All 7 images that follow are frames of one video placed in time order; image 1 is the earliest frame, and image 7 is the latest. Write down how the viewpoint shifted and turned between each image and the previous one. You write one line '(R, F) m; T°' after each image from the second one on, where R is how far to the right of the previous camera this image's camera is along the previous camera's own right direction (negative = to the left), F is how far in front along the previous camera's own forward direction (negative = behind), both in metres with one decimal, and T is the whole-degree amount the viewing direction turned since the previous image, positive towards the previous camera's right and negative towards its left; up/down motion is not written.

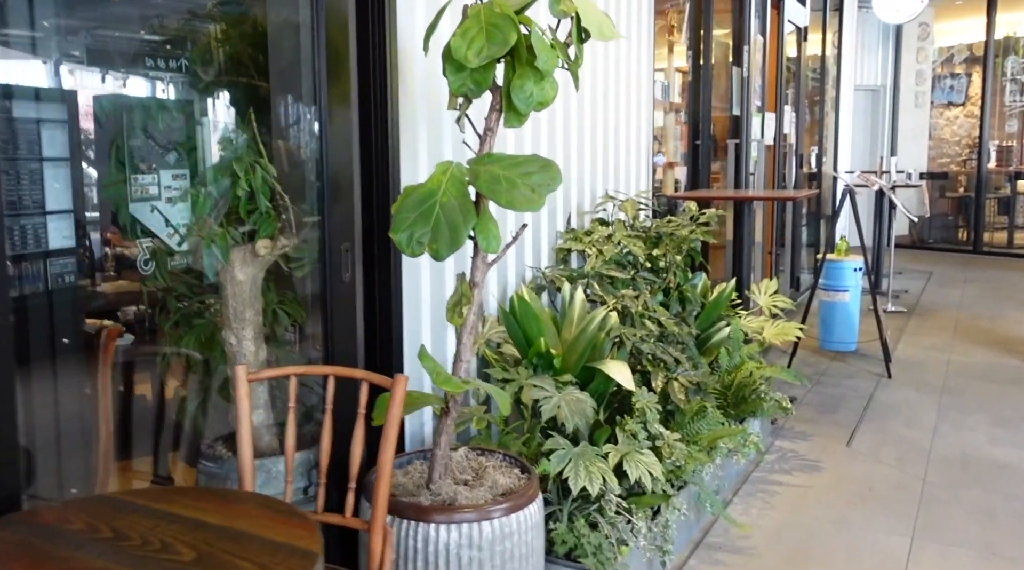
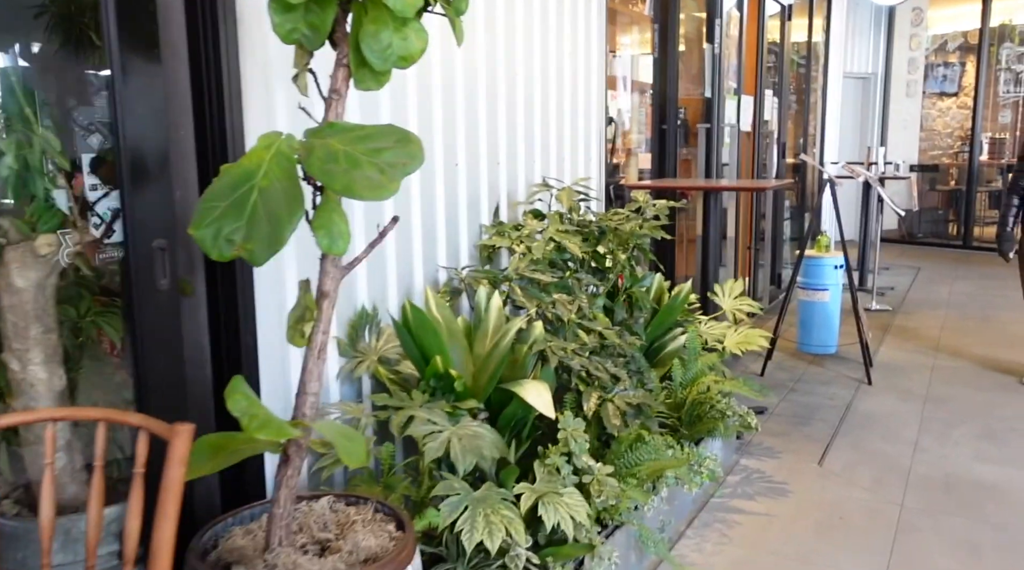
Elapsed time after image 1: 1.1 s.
(+0.2, +0.5) m; 0°
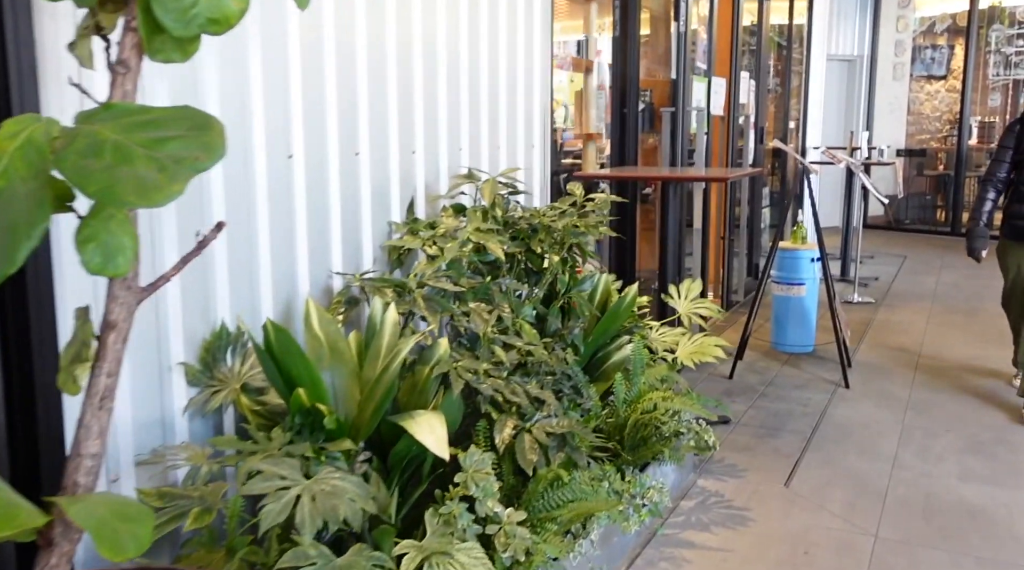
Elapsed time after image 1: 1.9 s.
(+0.2, +0.4) m; 0°
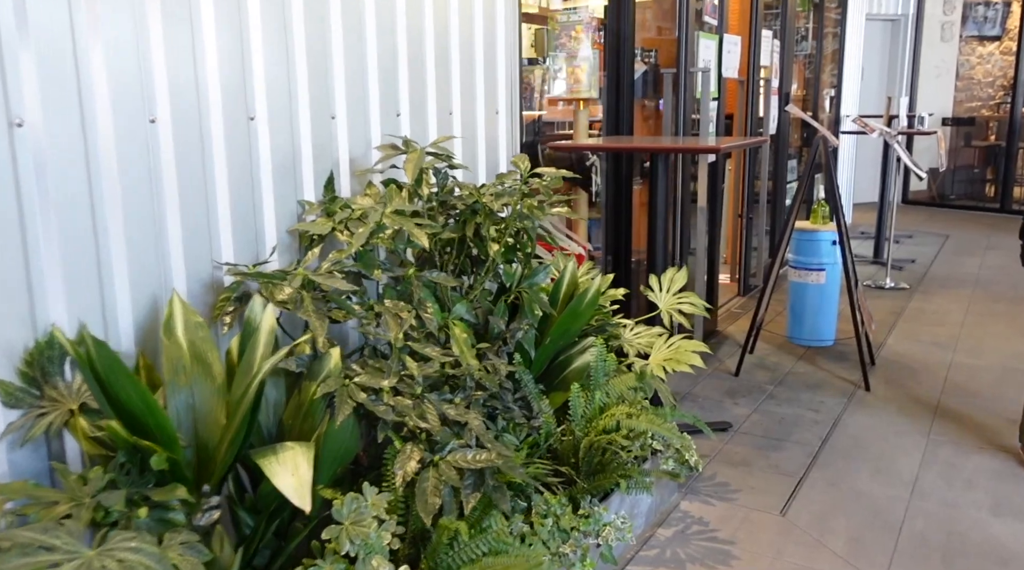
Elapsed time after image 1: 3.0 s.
(+0.3, +0.4) m; -3°
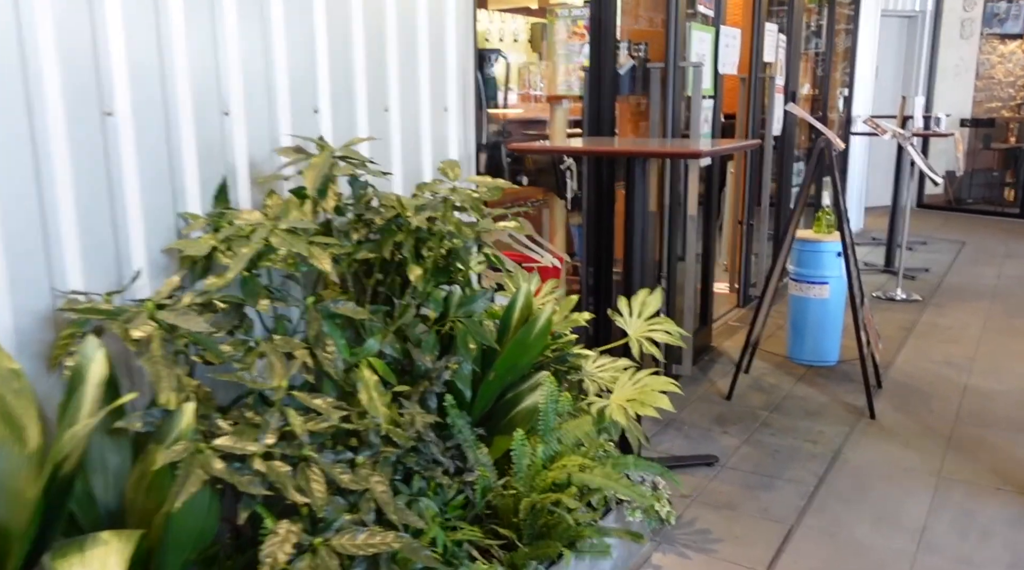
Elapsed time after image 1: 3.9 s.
(+0.2, +0.3) m; -1°
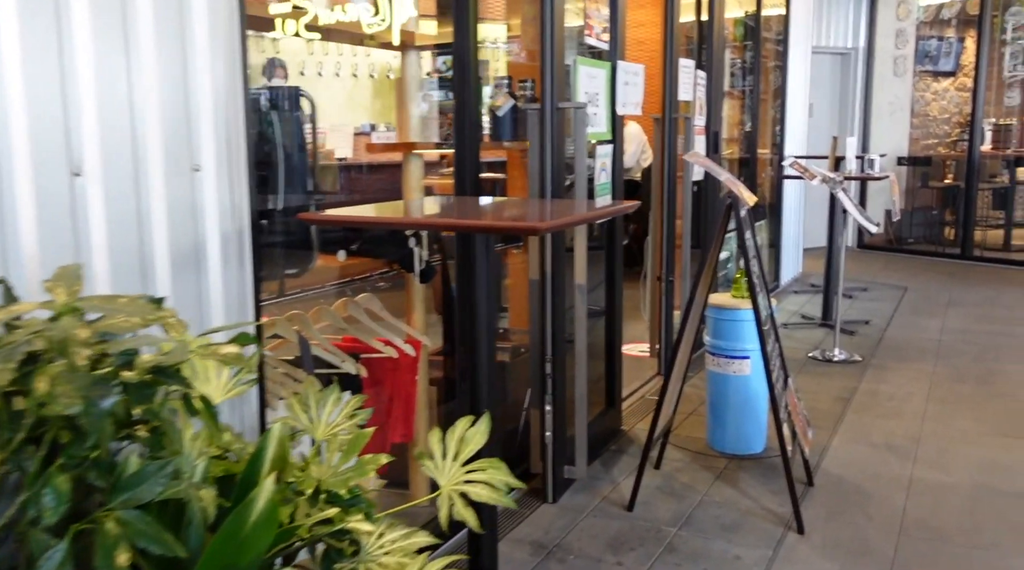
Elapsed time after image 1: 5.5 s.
(+0.4, +0.7) m; +3°
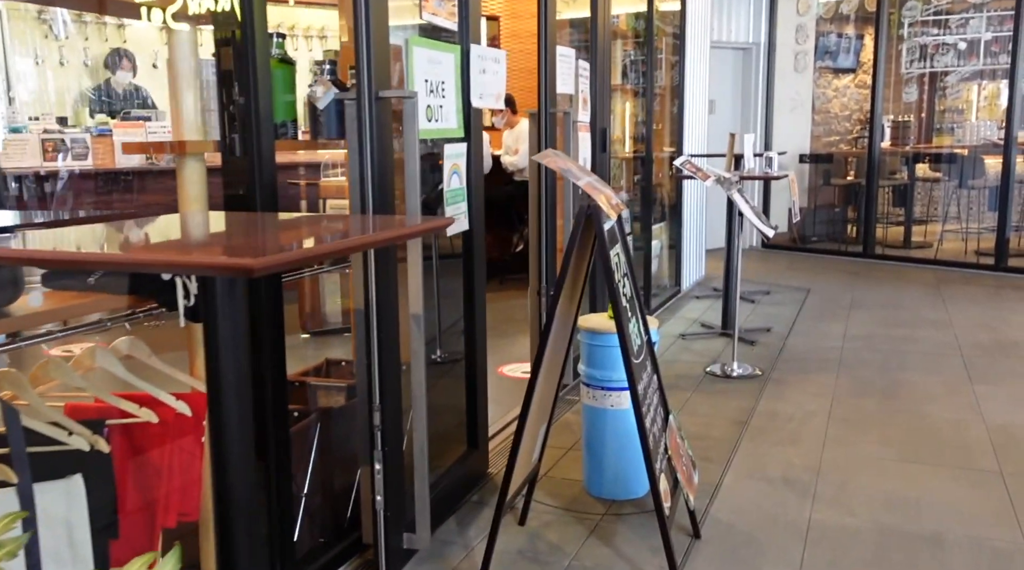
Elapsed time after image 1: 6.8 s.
(+0.3, +0.6) m; +5°
